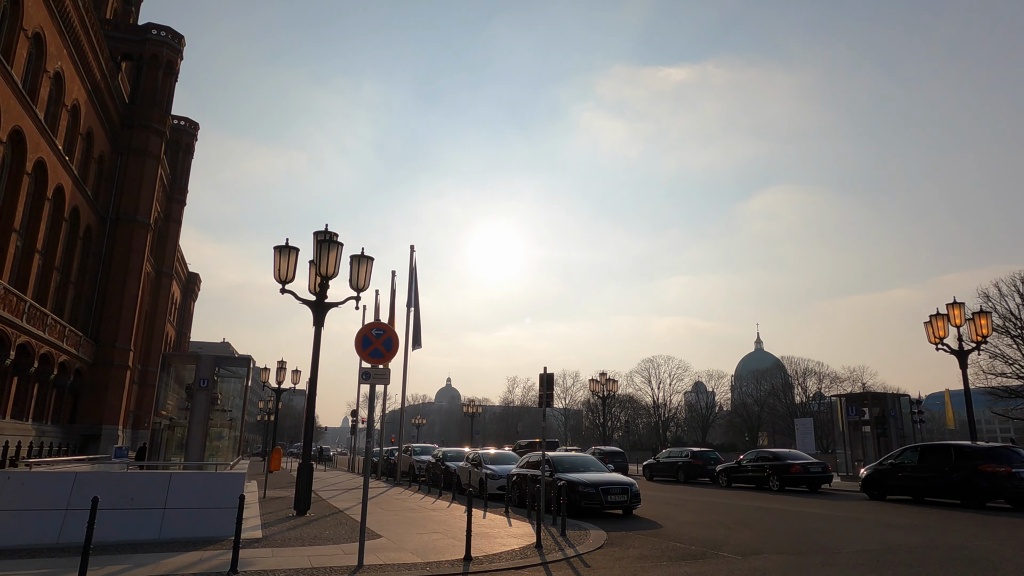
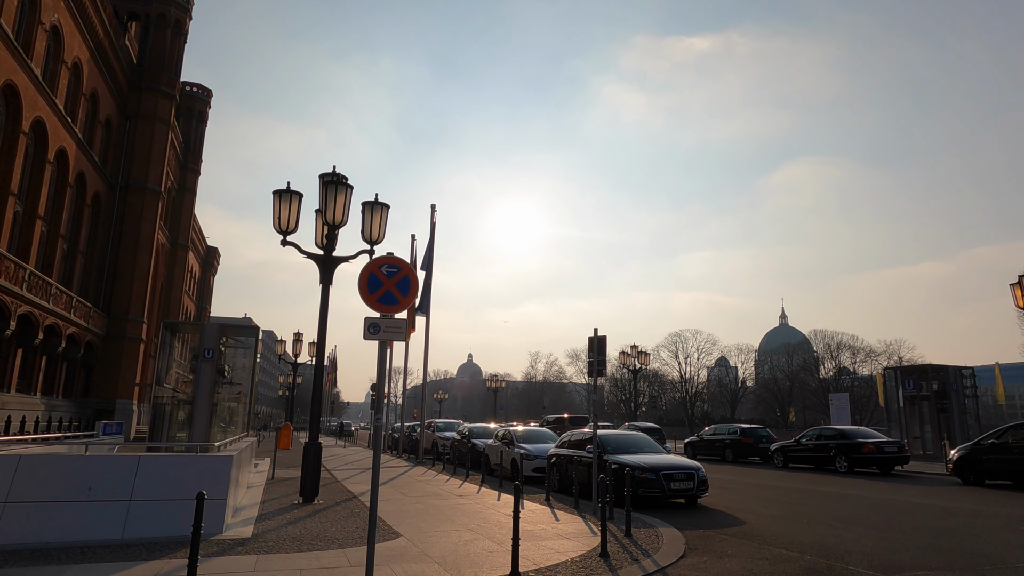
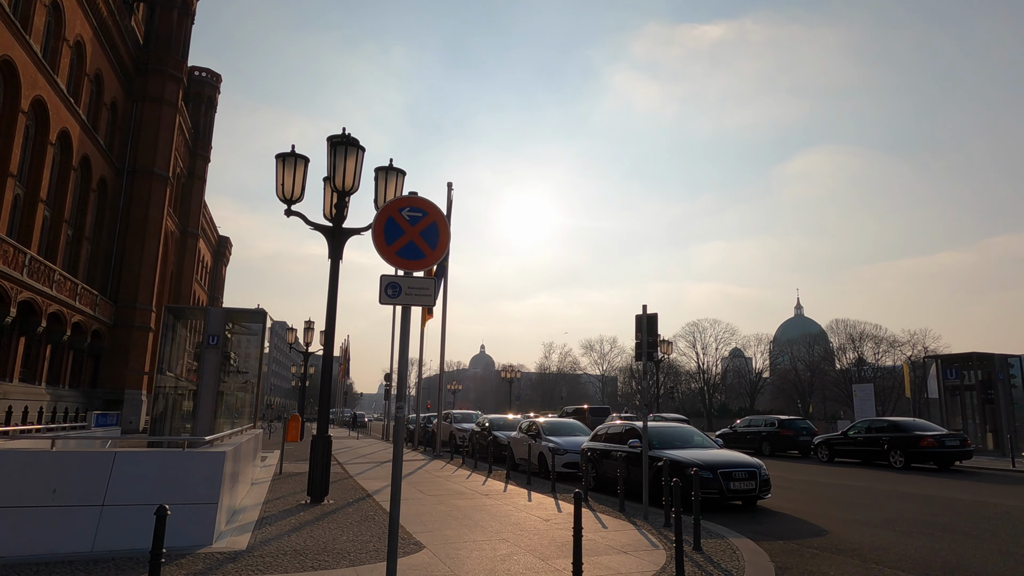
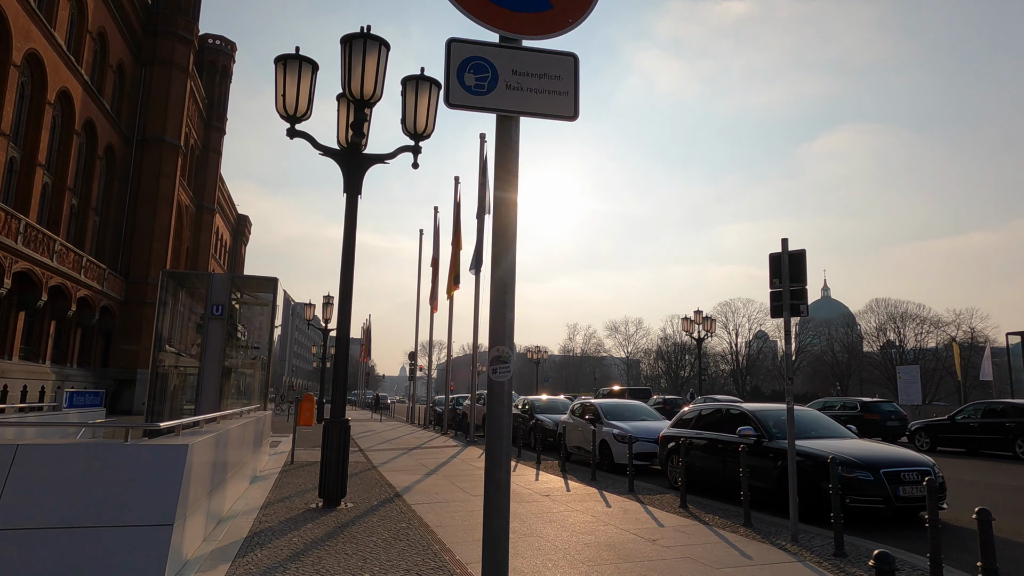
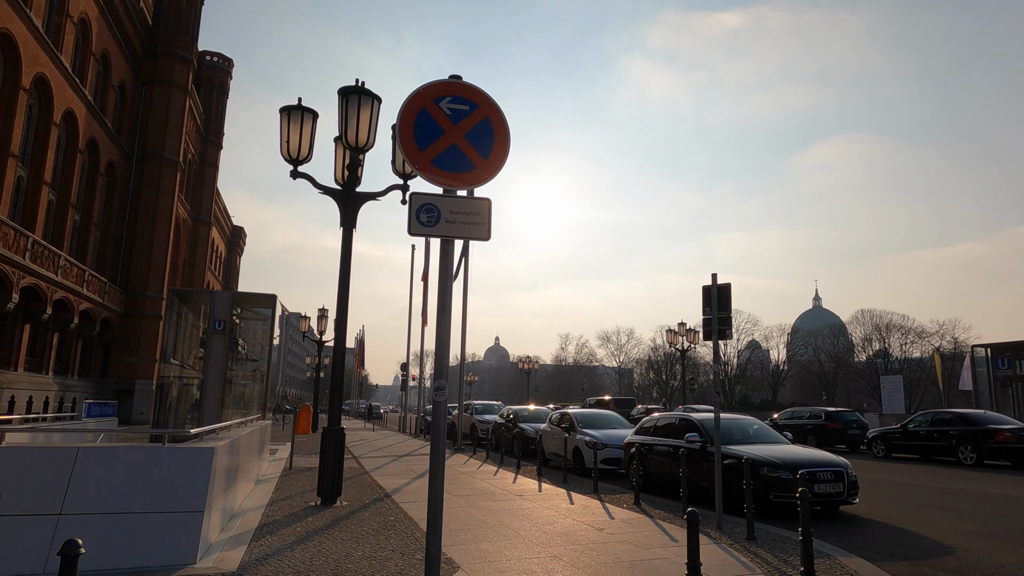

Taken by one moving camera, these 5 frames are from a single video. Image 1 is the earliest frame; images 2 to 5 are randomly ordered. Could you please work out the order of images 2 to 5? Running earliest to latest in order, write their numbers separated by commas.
2, 3, 5, 4
